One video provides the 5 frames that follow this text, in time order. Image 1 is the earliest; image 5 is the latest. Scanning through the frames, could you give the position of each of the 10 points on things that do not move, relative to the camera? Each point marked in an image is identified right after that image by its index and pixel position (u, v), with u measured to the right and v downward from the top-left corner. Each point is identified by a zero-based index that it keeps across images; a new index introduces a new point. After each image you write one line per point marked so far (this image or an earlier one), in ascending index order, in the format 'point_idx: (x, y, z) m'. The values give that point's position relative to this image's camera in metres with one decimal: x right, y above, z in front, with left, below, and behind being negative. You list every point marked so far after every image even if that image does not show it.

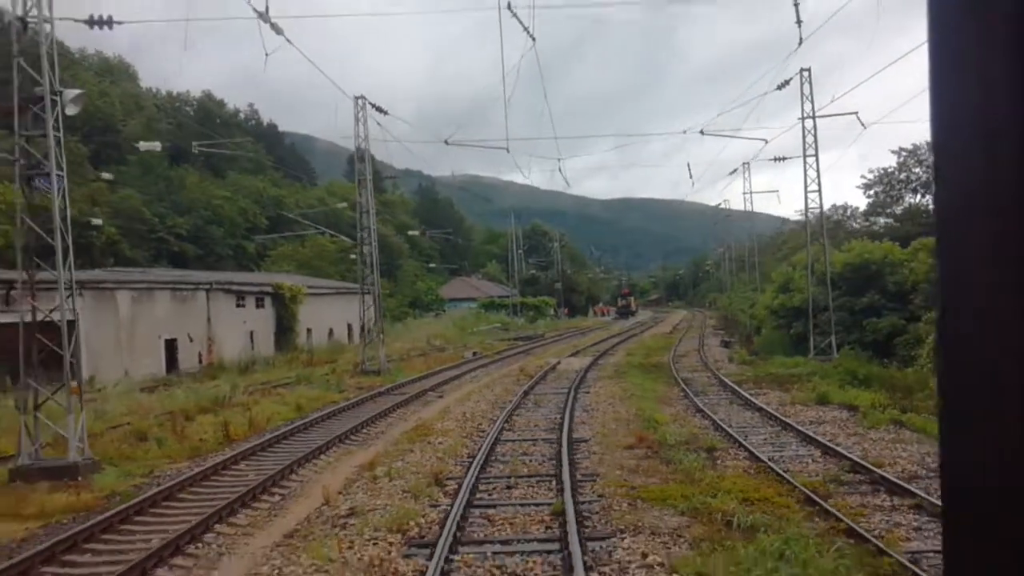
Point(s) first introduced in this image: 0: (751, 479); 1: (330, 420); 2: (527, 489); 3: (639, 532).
0: (+2.4, -2.0, +10.3) m
1: (-3.1, -2.3, +17.2) m
2: (+0.1, -2.0, +9.8) m
3: (+1.0, -1.9, +7.9) m
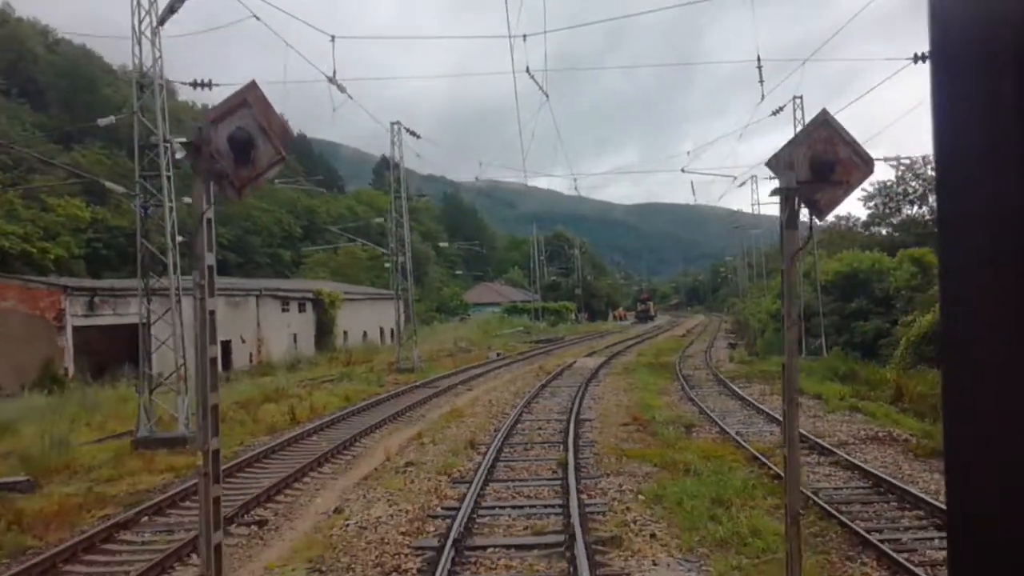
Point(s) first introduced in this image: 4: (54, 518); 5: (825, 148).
0: (+2.6, -2.1, +13.2) m
1: (-2.7, -2.4, +20.3) m
2: (+0.3, -2.1, +12.7) m
3: (+1.2, -2.0, +10.8) m
4: (-4.6, -2.3, +10.1) m
5: (+1.7, +0.8, +5.6) m
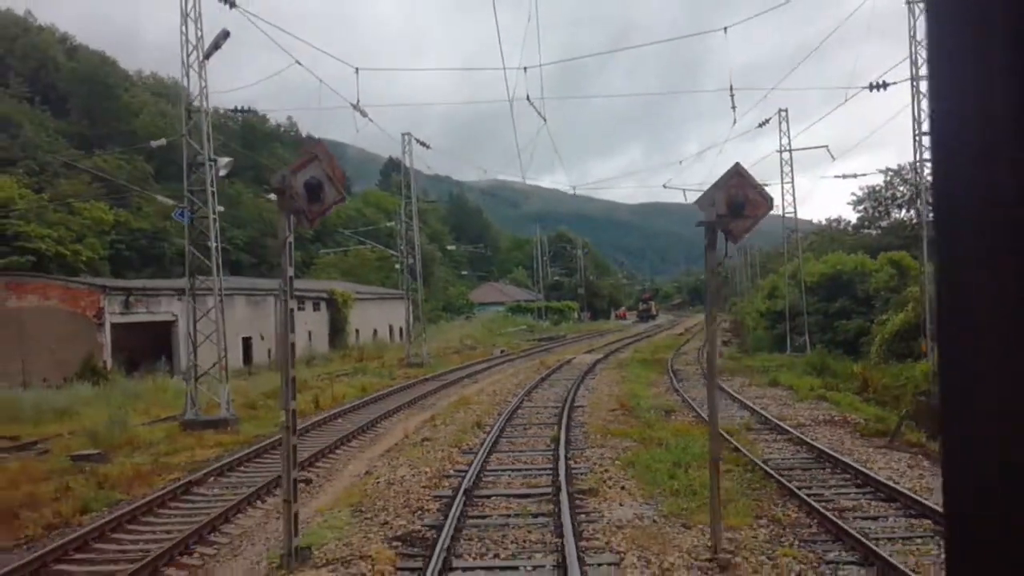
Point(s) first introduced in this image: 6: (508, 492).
0: (+2.6, -2.1, +15.3) m
1: (-2.7, -2.5, +22.3) m
2: (+0.3, -2.1, +14.8) m
3: (+1.2, -2.0, +12.9) m
4: (-4.6, -2.3, +12.2) m
5: (+1.7, +0.8, +7.6) m
6: (0.0, -2.0, +9.9) m
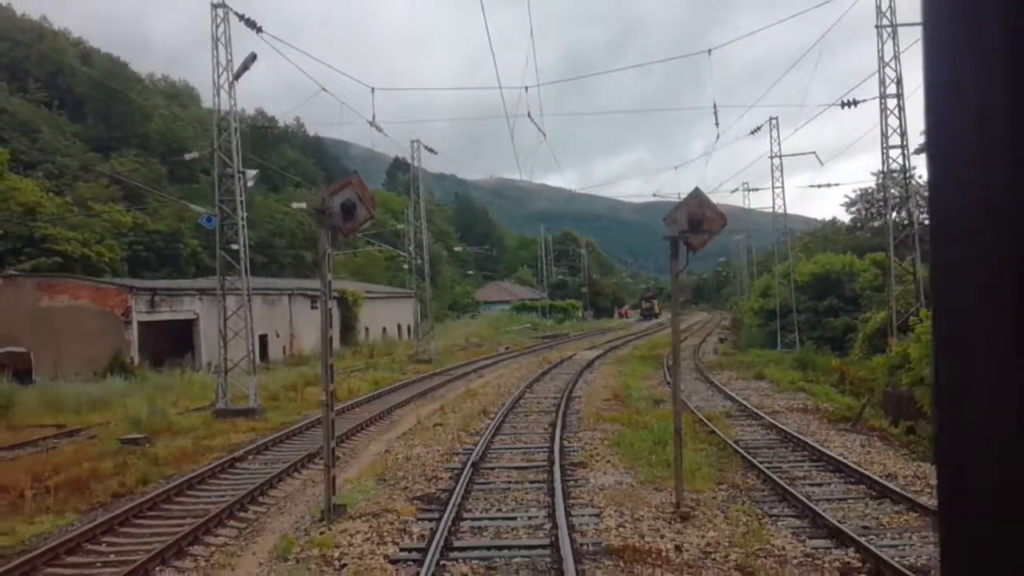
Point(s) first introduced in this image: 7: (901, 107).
0: (+2.7, -2.1, +16.9) m
1: (-2.6, -2.5, +24.0) m
2: (+0.4, -2.1, +16.4) m
3: (+1.2, -2.1, +14.5) m
4: (-4.6, -2.4, +13.8) m
5: (+1.7, +0.7, +9.2) m
6: (0.0, -2.0, +11.5) m
7: (+7.4, +3.5, +18.9) m
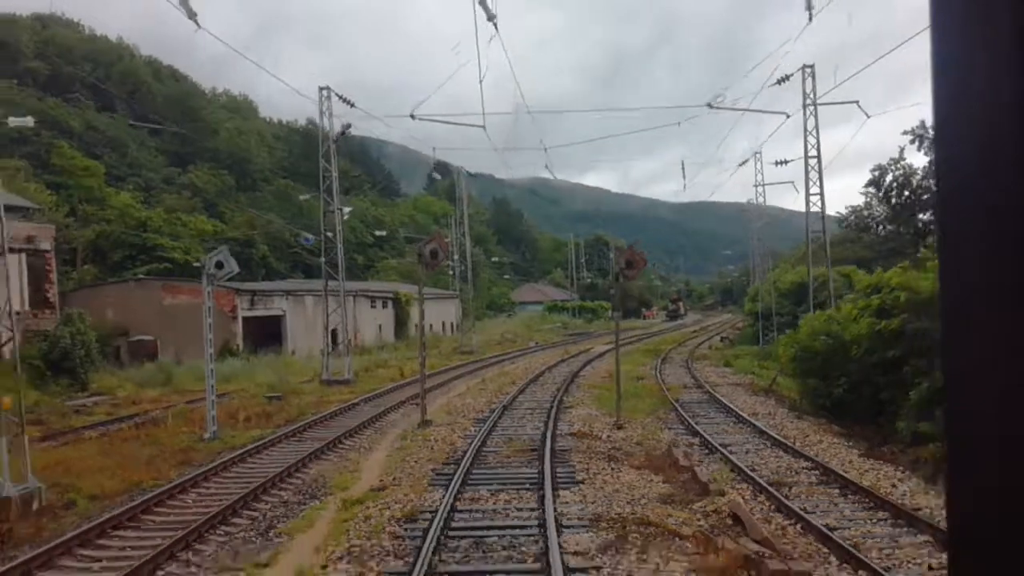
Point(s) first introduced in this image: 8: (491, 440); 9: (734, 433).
0: (+3.2, -2.3, +24.0) m
1: (-1.8, -2.6, +31.3) m
2: (+0.9, -2.3, +23.7) m
3: (+1.6, -2.3, +21.7) m
4: (-4.2, -2.5, +21.2) m
5: (+2.0, +0.5, +16.4) m
6: (+0.3, -2.2, +18.8) m
7: (+8.0, +3.2, +25.9) m
8: (-0.3, -2.2, +14.3) m
9: (+3.4, -2.3, +15.2) m
